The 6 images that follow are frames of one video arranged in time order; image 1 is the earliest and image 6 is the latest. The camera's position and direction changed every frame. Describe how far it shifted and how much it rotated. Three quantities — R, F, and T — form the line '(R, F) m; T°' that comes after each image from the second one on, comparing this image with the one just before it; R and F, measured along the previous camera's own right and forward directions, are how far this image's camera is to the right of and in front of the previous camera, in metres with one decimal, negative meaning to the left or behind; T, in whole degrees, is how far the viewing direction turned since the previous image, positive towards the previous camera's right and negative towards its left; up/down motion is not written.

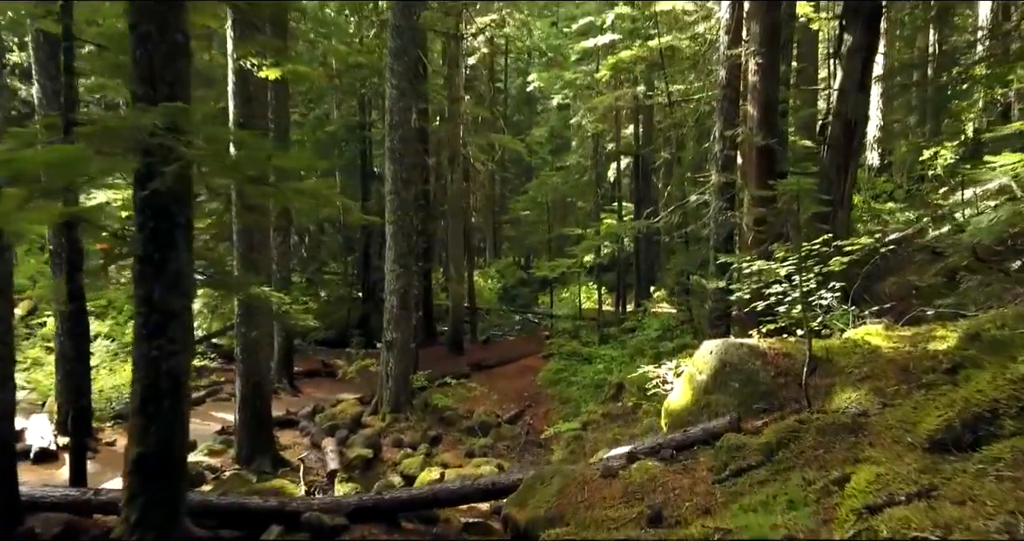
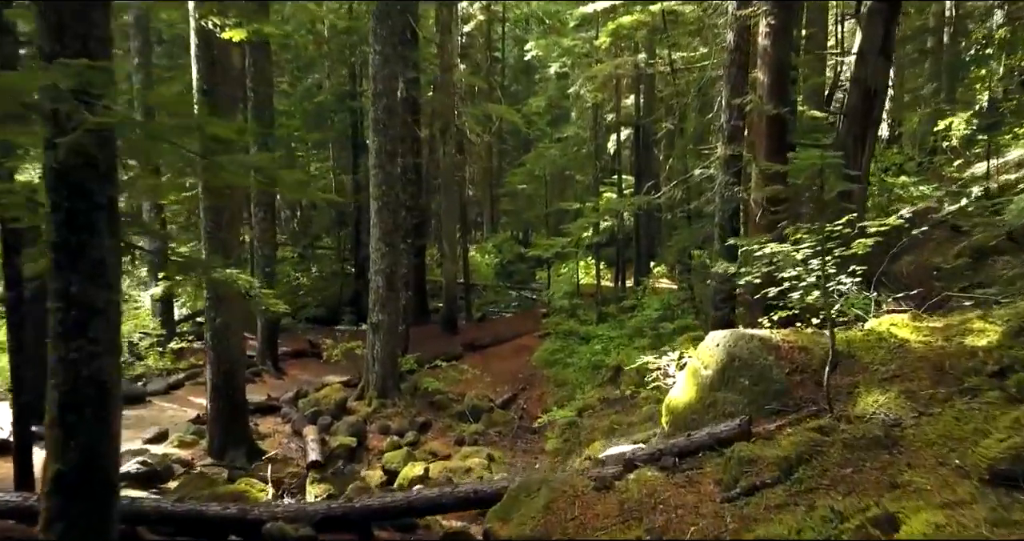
(+0.1, +0.7) m; 0°
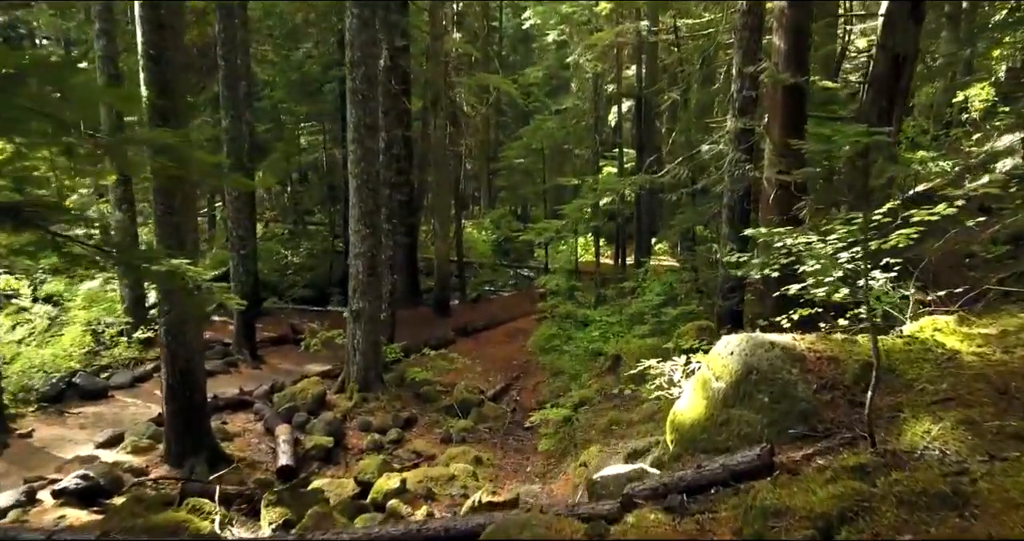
(+0.1, +0.9) m; 0°
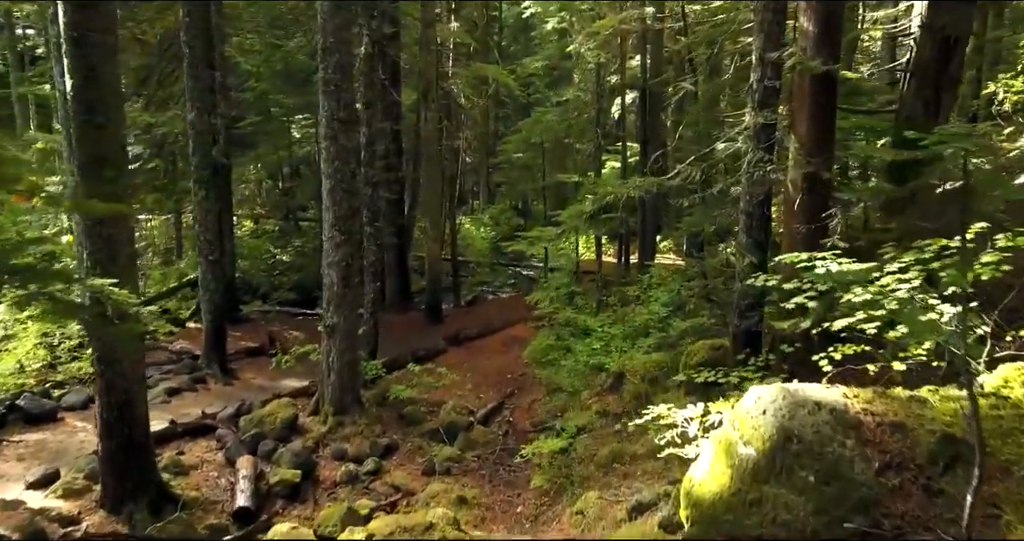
(+0.2, +1.1) m; 0°
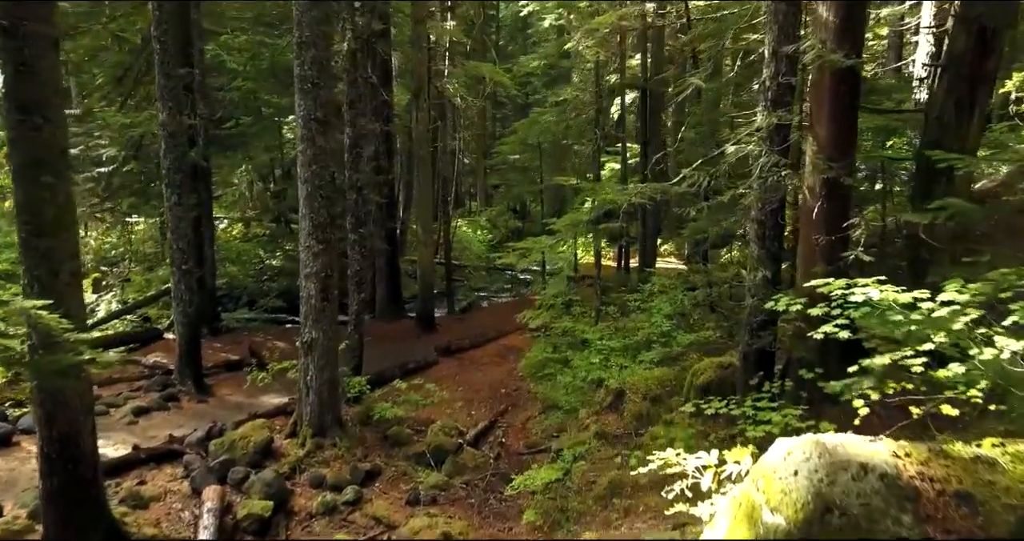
(+0.1, +0.7) m; 0°
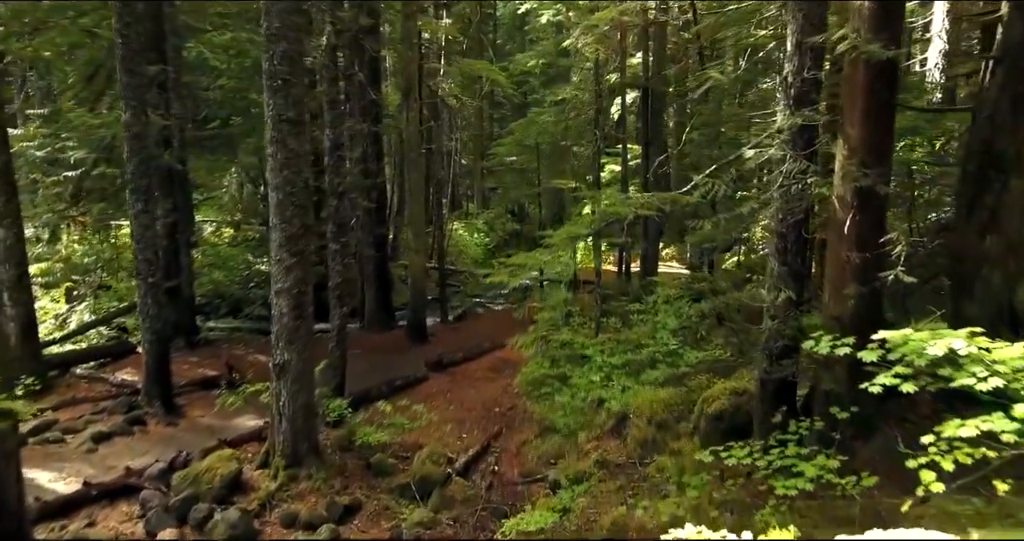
(+0.1, +0.8) m; 0°
